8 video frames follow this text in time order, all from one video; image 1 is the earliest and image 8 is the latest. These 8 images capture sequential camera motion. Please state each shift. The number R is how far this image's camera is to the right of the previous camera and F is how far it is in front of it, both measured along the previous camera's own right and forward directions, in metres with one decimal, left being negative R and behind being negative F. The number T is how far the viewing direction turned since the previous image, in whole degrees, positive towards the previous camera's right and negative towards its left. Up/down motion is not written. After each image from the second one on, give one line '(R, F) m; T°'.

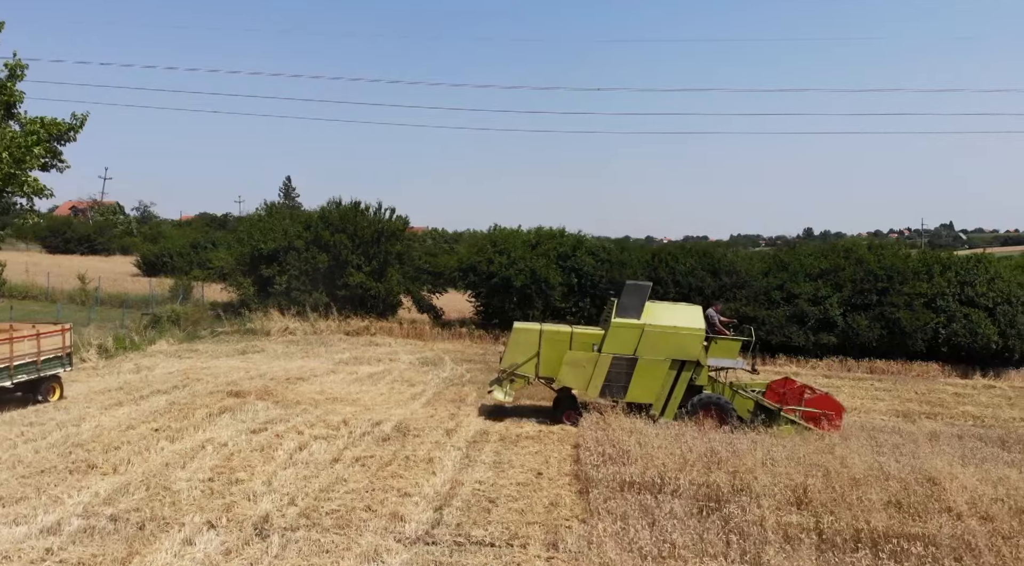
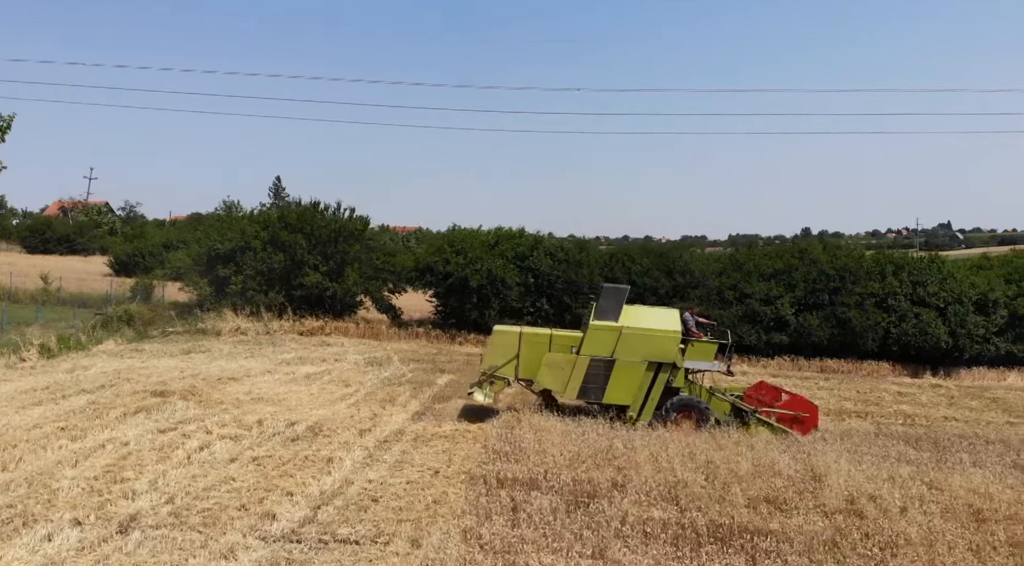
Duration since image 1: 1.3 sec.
(+1.1, -0.1) m; 0°
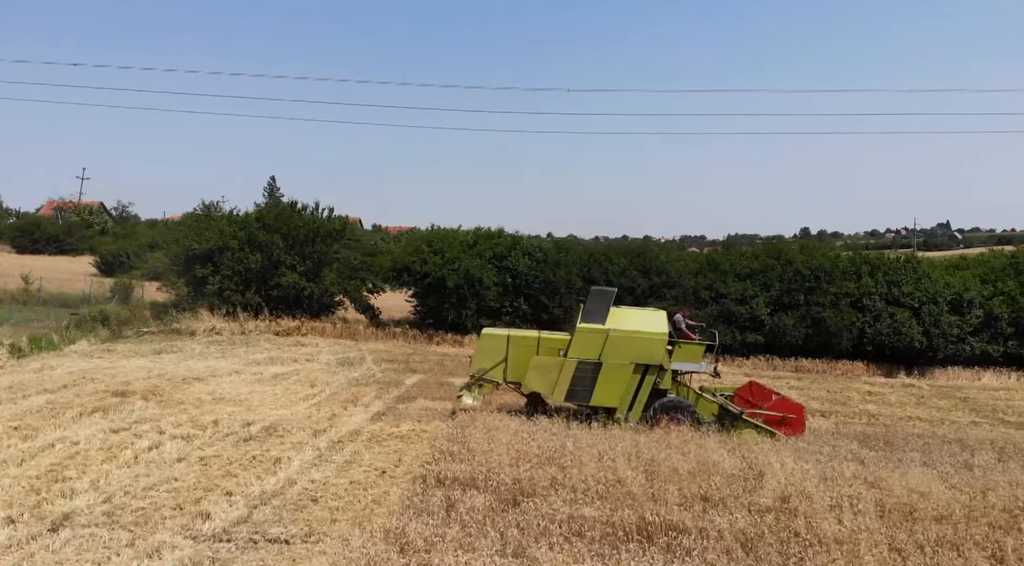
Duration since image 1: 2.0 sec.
(+0.6, 0.0) m; 0°
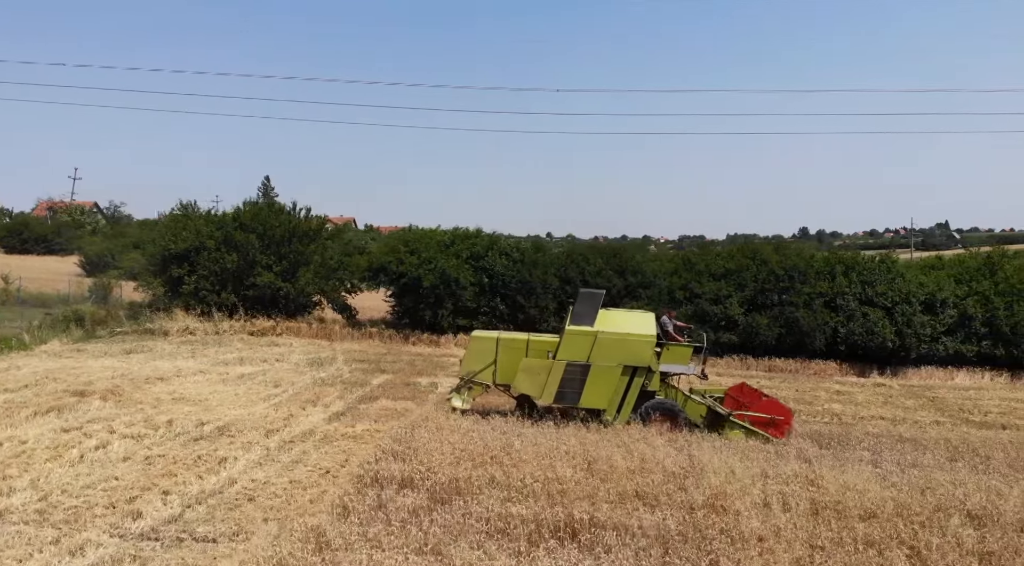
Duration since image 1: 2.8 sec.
(+0.6, 0.0) m; 0°
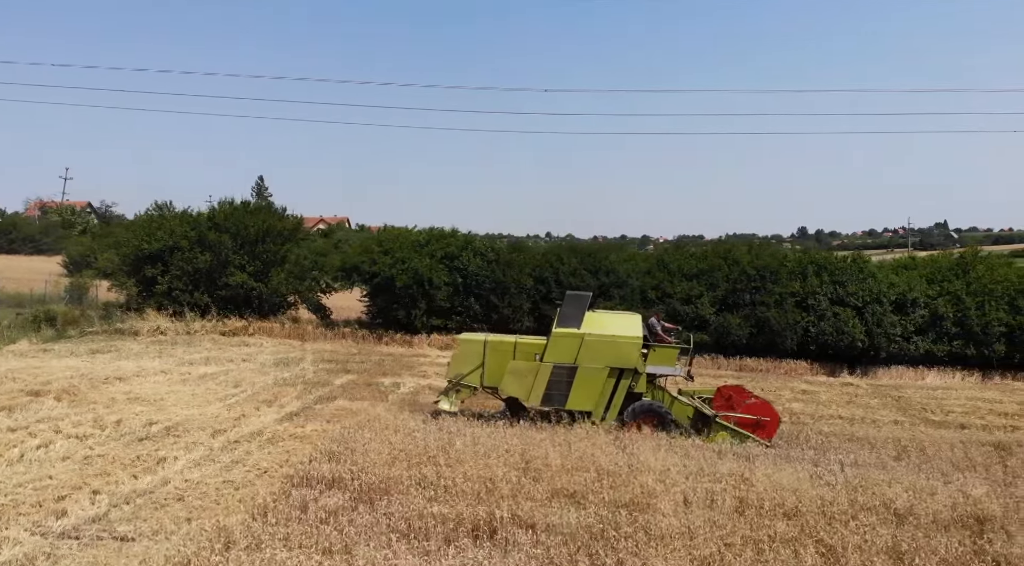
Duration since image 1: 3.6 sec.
(+0.7, 0.0) m; 0°
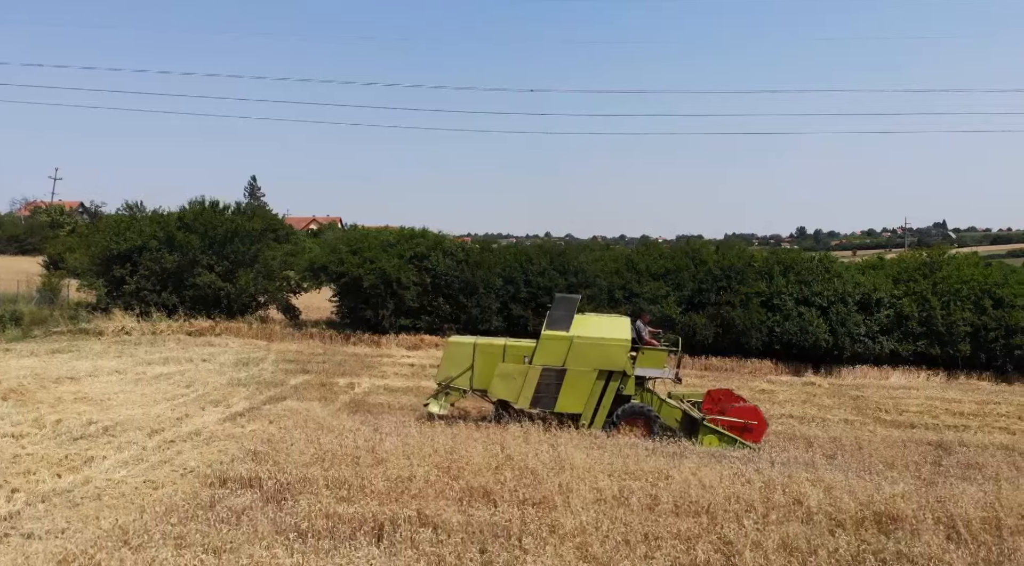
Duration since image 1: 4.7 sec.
(+0.8, -0.1) m; 0°
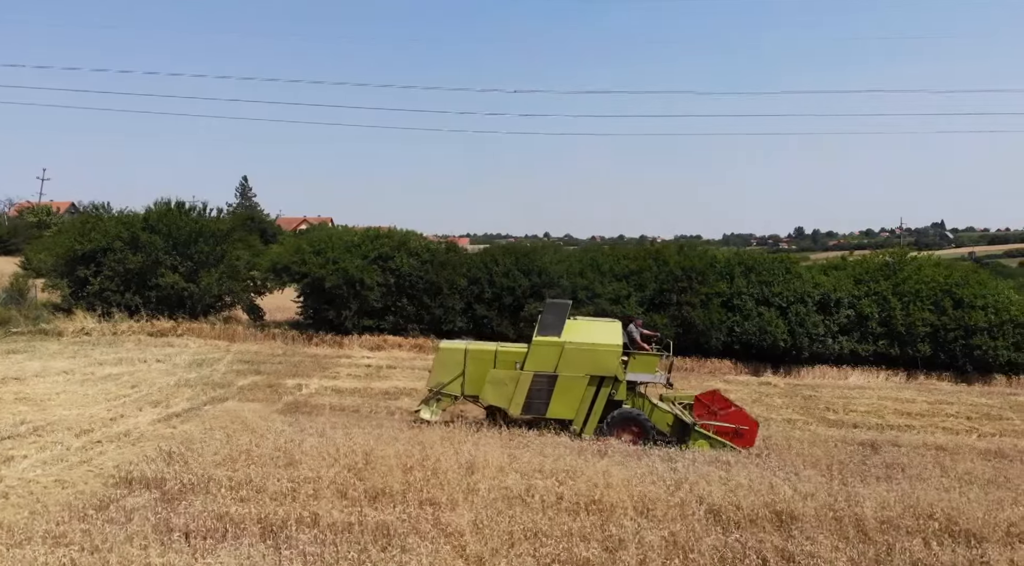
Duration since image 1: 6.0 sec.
(+0.9, -0.1) m; 0°
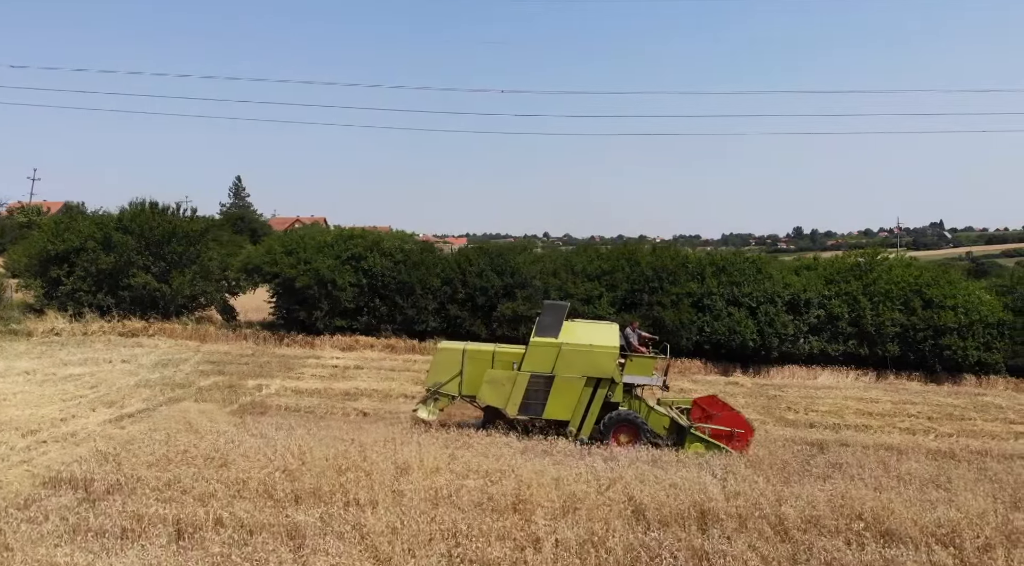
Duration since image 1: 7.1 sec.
(+0.7, -0.1) m; 0°
